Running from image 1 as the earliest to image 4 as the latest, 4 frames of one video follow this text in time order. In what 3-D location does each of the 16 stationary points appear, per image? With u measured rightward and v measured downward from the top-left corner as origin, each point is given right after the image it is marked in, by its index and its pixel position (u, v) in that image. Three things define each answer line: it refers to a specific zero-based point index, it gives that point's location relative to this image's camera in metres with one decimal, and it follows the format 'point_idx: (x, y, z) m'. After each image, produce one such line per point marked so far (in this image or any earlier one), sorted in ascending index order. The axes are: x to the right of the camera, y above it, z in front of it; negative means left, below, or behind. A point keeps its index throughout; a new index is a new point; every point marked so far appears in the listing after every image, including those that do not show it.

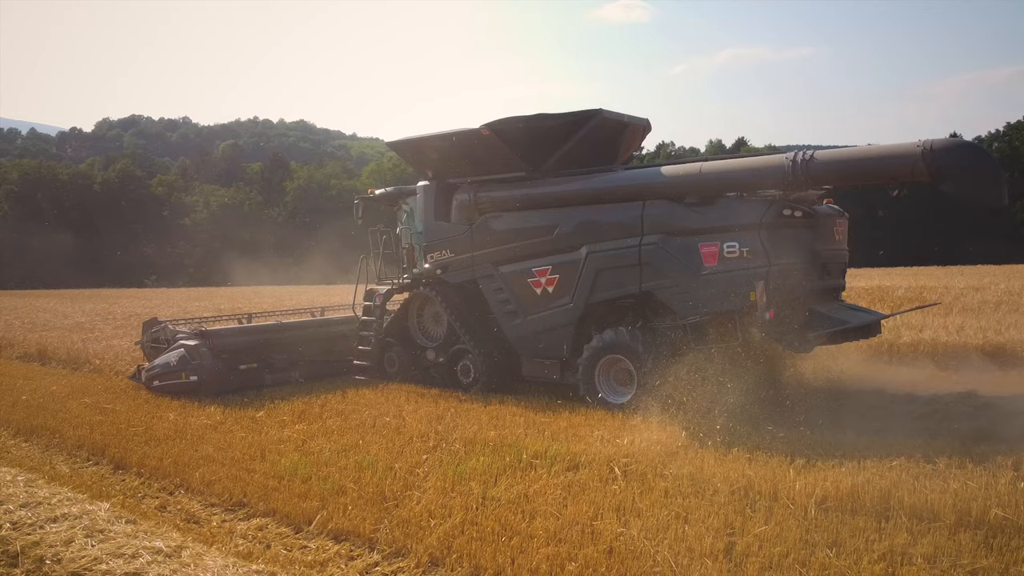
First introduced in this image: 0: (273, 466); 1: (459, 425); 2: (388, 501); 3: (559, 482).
0: (-2.1, -1.6, +7.2) m
1: (-0.6, -1.4, +8.9) m
2: (-1.0, -1.7, +6.6) m
3: (+0.5, -1.6, +7.1) m
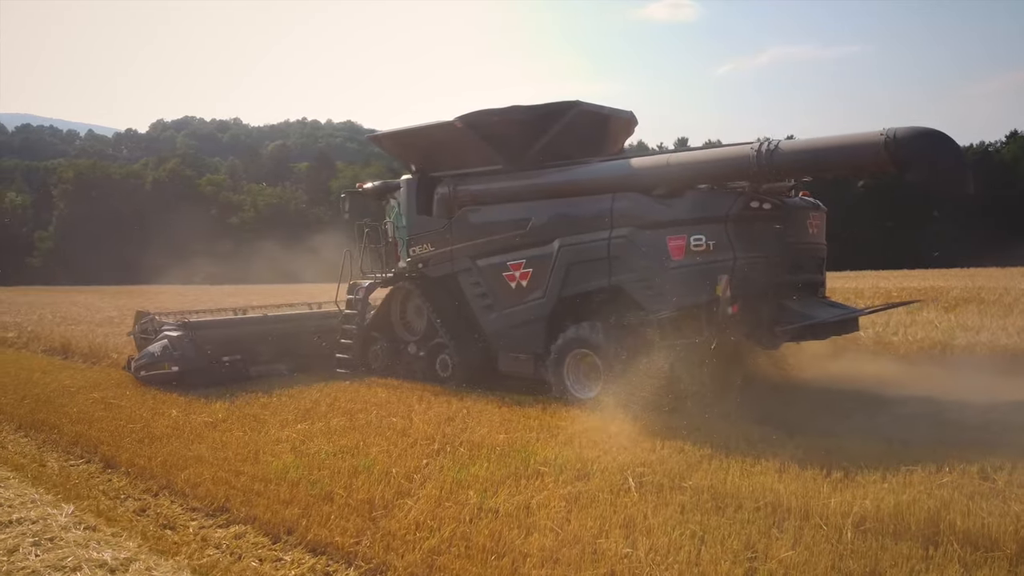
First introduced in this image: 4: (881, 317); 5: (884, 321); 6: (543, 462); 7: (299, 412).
0: (-2.1, -1.5, +6.9) m
1: (-0.5, -1.4, +8.5) m
2: (-1.0, -1.7, +6.3) m
3: (+0.5, -1.7, +6.6) m
4: (+6.3, -0.4, +13.8) m
5: (+6.2, -0.5, +13.5) m
6: (+0.3, -1.6, +7.4) m
7: (-2.3, -1.3, +8.8) m
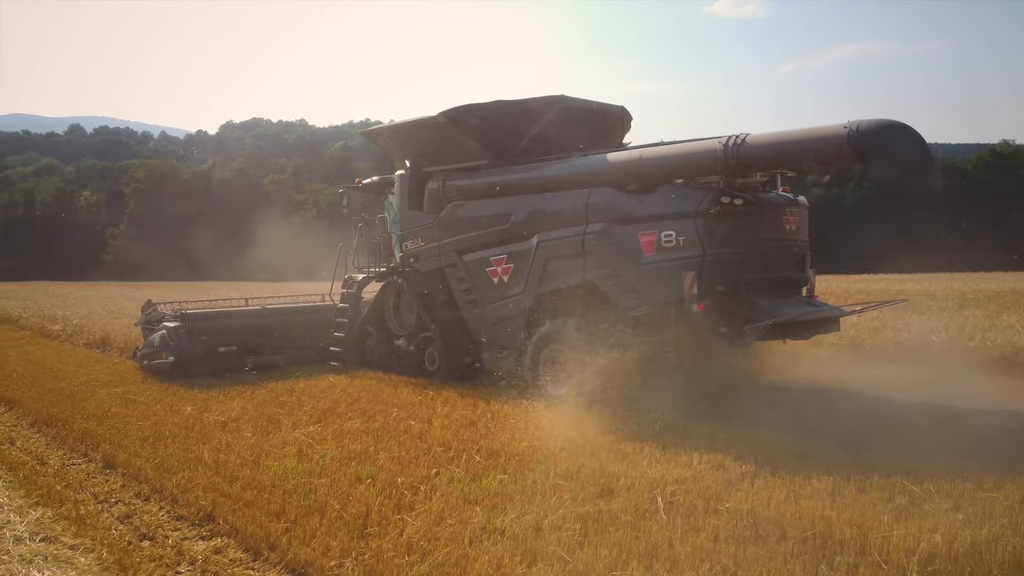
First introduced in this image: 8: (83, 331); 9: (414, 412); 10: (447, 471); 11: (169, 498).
0: (-2.0, -1.5, +6.6) m
1: (-0.2, -1.4, +8.0) m
2: (-1.0, -1.7, +5.8) m
3: (+0.5, -1.7, +6.1) m
4: (+7.0, -0.6, +12.7) m
5: (+6.8, -0.7, +12.4) m
6: (+0.4, -1.6, +6.8) m
7: (-2.0, -1.3, +8.5) m
8: (-6.6, -0.7, +12.5) m
9: (-1.1, -1.3, +8.6) m
10: (-0.6, -1.6, +7.0) m
11: (-2.6, -1.6, +6.1) m
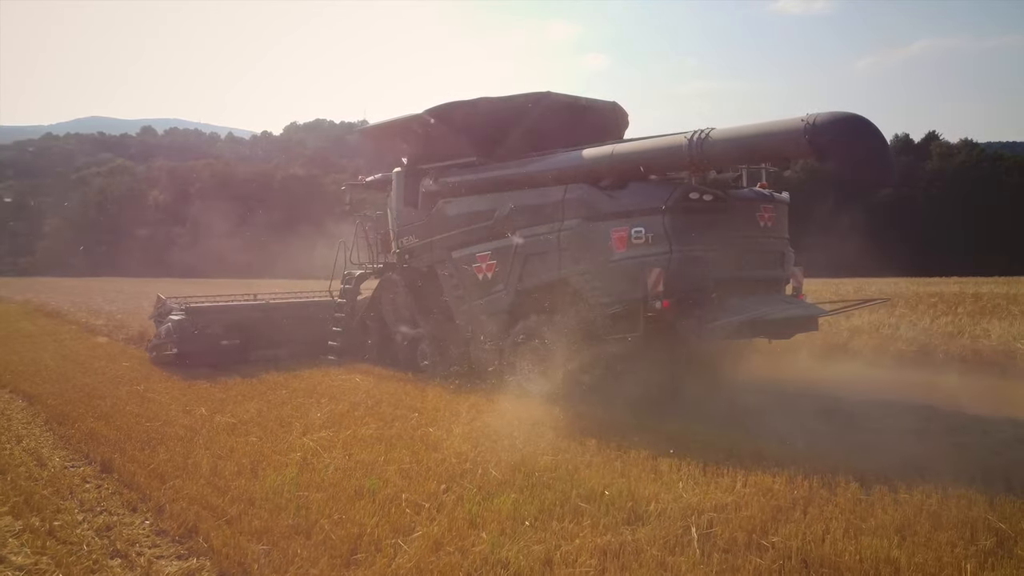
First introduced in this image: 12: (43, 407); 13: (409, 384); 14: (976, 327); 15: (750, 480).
0: (-1.9, -1.5, +6.2) m
1: (0.0, -1.5, +7.4) m
2: (-1.0, -1.7, +5.3) m
3: (+0.5, -1.7, +5.4) m
4: (+7.6, -0.9, +11.5) m
5: (+7.4, -0.9, +11.1) m
6: (+0.5, -1.6, +6.1) m
7: (-1.8, -1.3, +8.0) m
8: (-5.9, -0.6, +12.4) m
9: (-0.8, -1.4, +8.1) m
10: (-0.4, -1.6, +6.4) m
11: (-2.5, -1.6, +5.8) m
12: (-4.7, -1.2, +8.1) m
13: (-1.0, -1.2, +9.4) m
14: (+6.8, -0.7, +11.7) m
15: (+1.8, -1.5, +6.3) m
